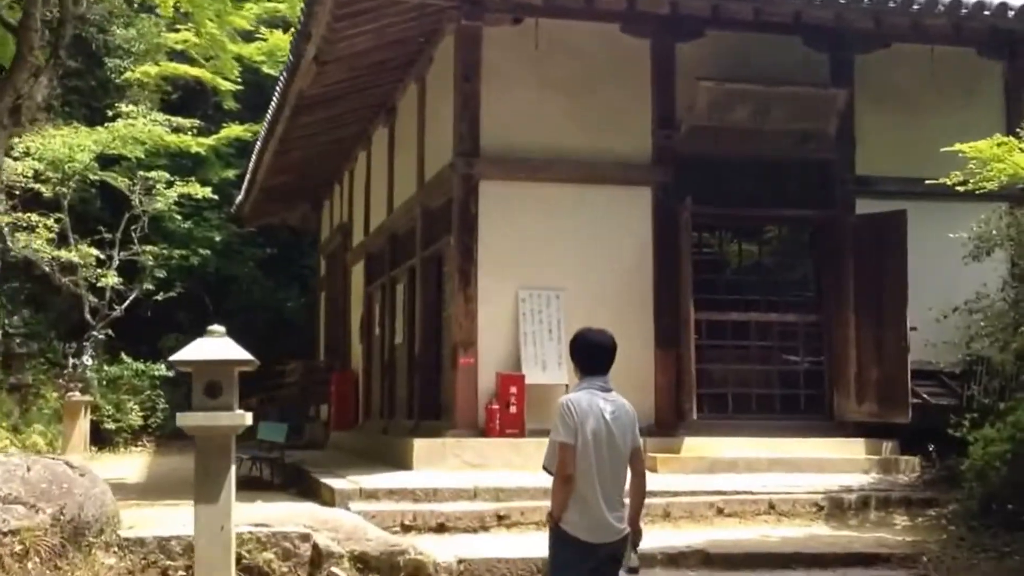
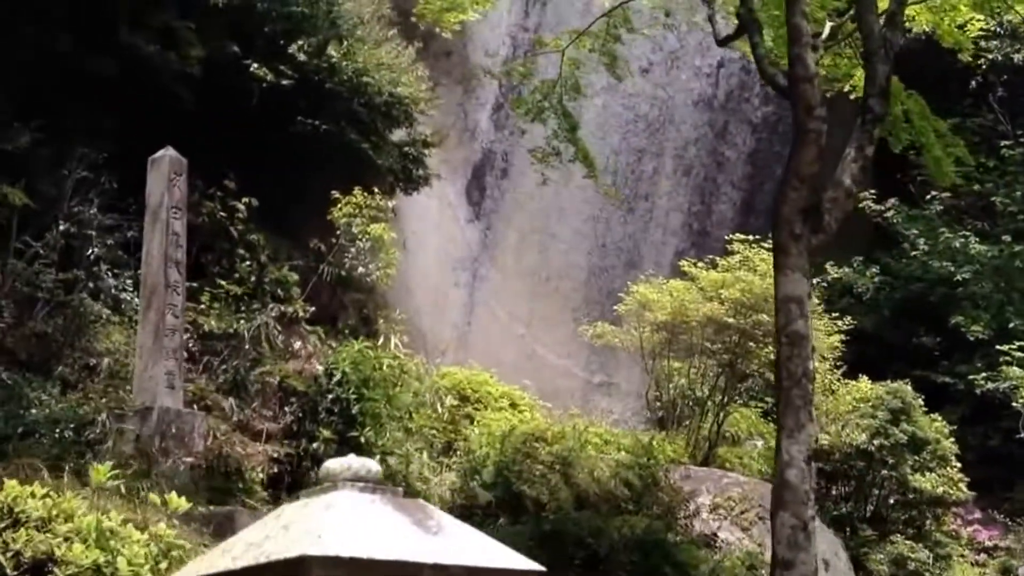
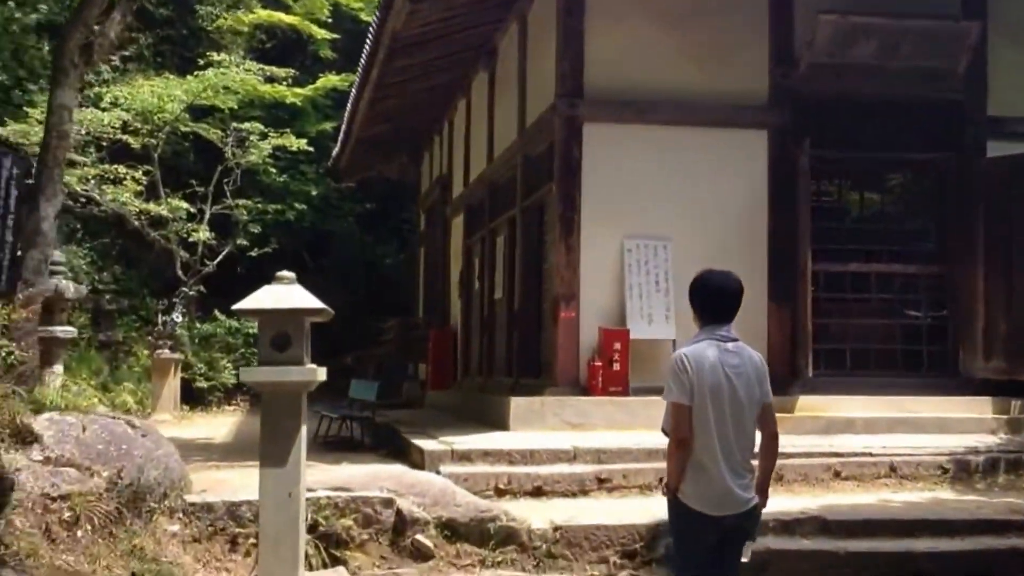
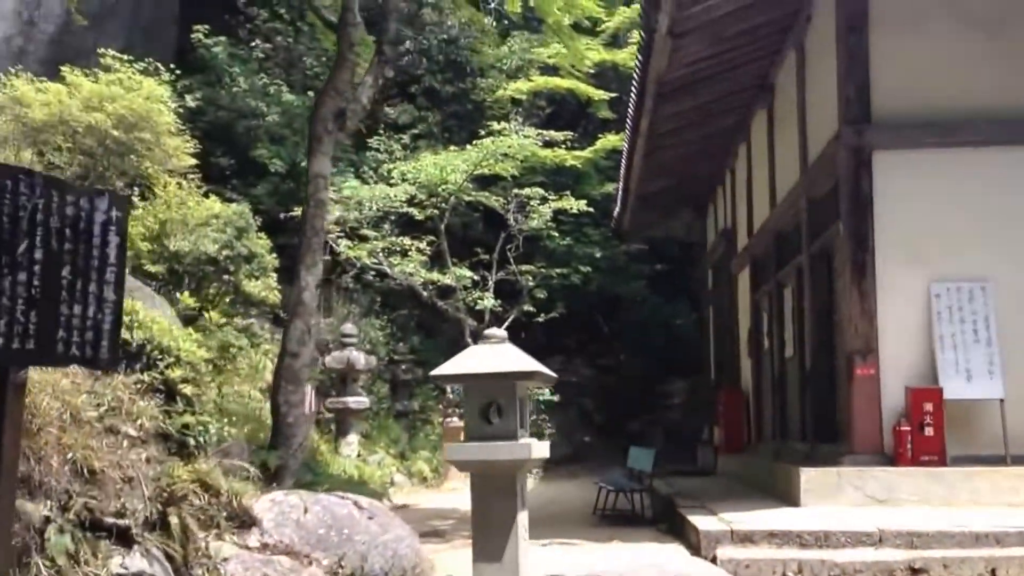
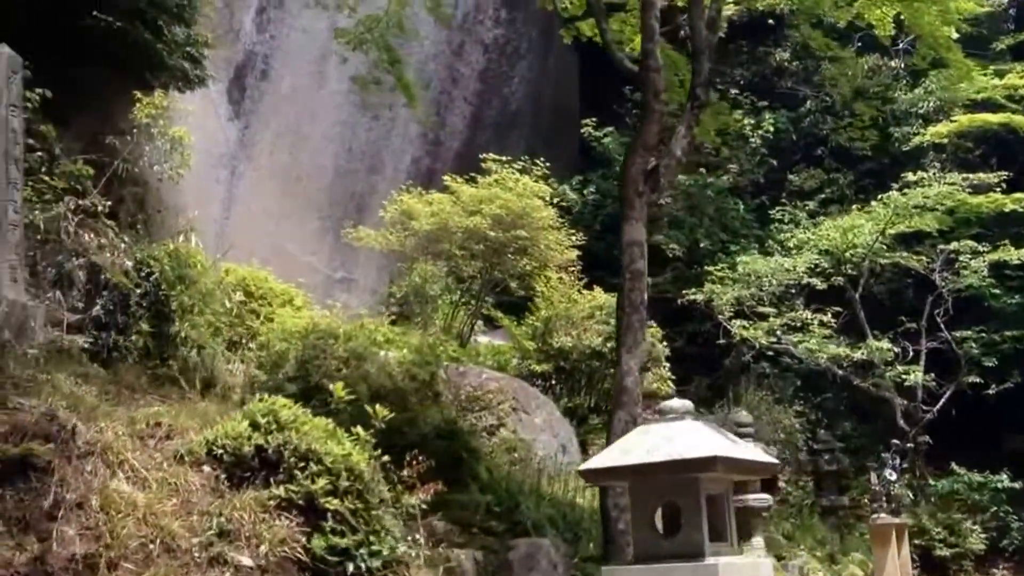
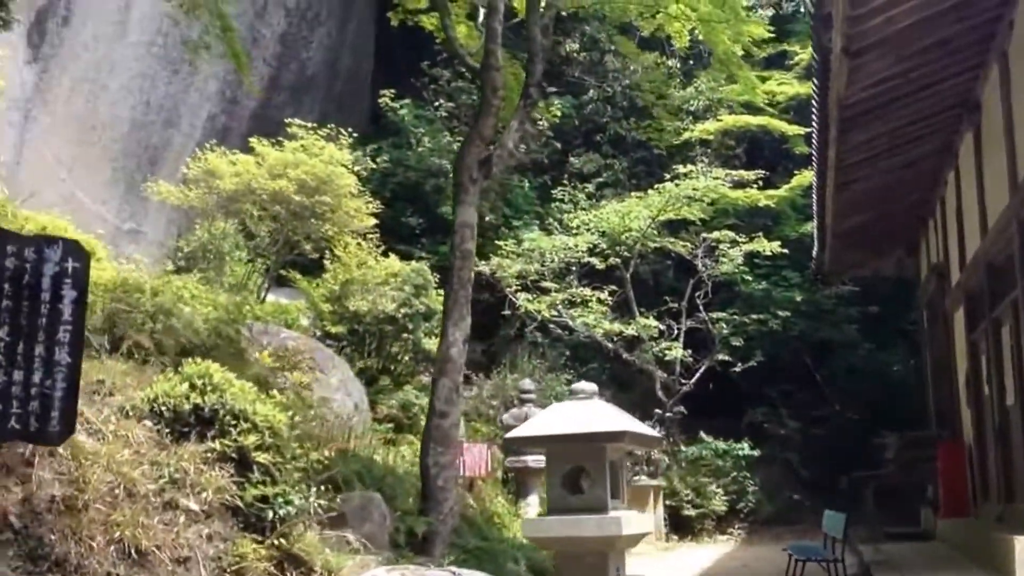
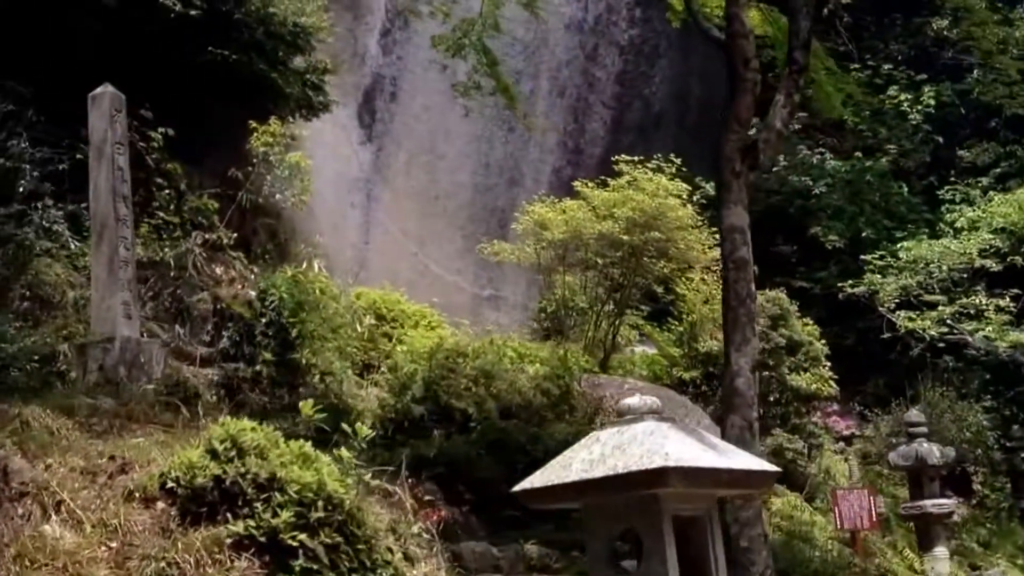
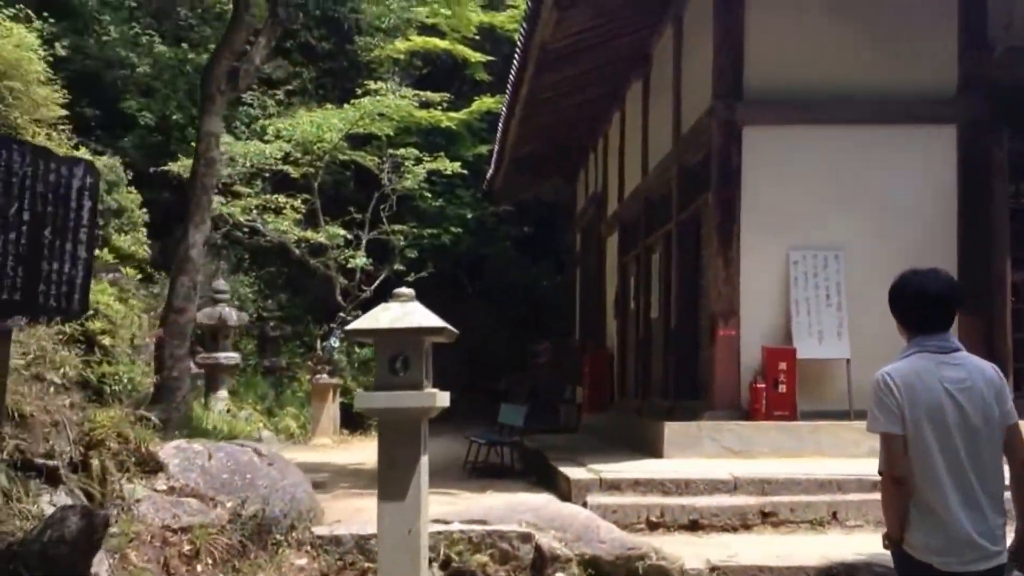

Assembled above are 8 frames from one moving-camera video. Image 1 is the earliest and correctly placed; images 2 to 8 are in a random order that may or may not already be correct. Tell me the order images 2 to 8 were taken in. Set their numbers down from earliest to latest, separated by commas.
3, 8, 4, 6, 5, 7, 2
